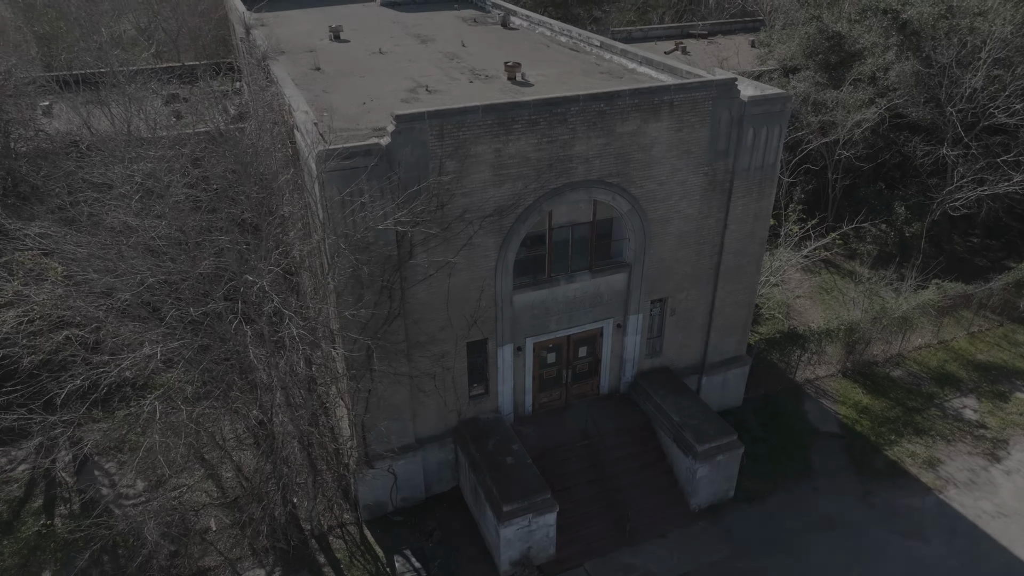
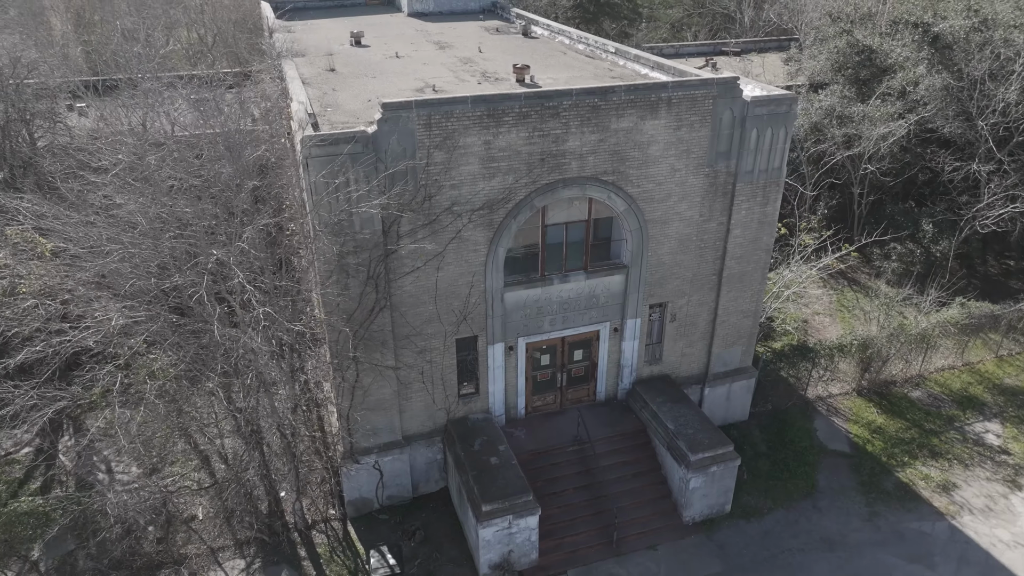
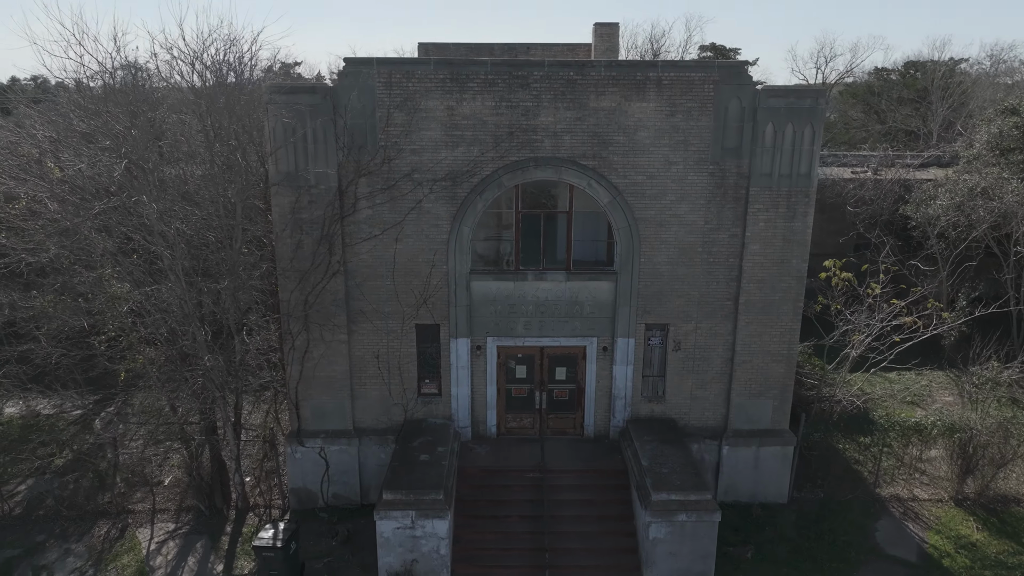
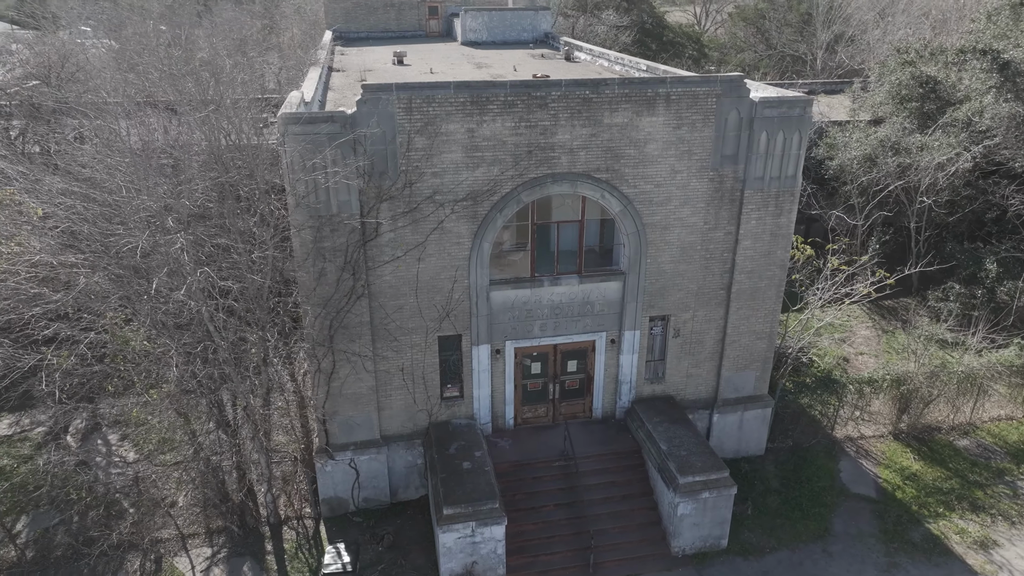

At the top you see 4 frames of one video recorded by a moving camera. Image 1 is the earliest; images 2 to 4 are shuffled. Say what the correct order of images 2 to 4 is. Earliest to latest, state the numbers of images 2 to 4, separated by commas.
2, 4, 3
